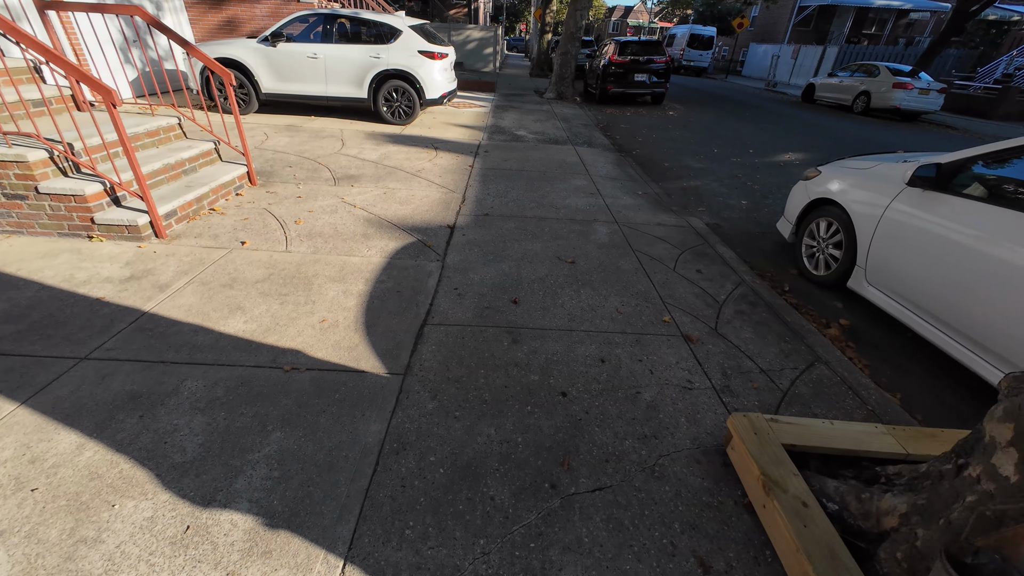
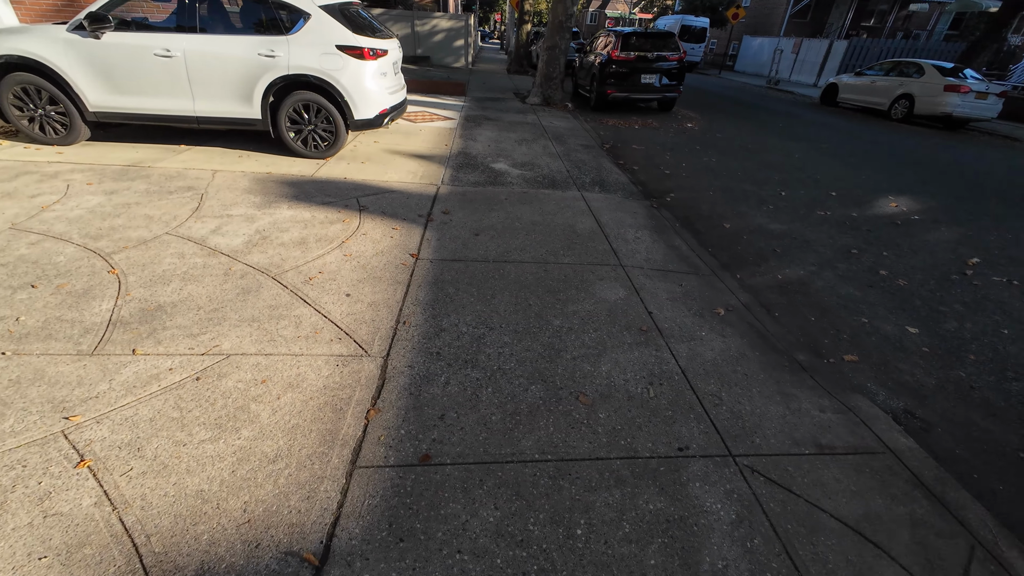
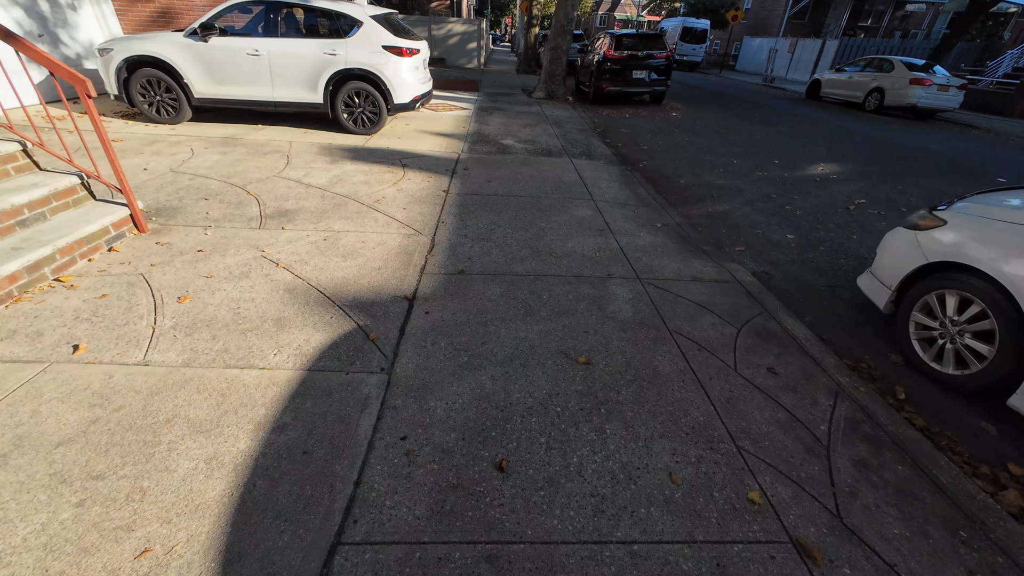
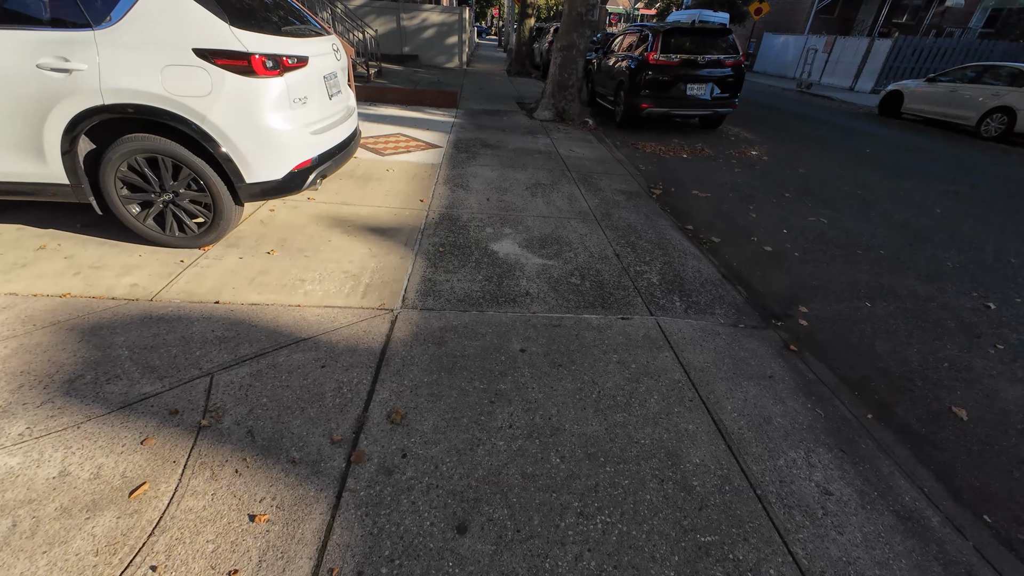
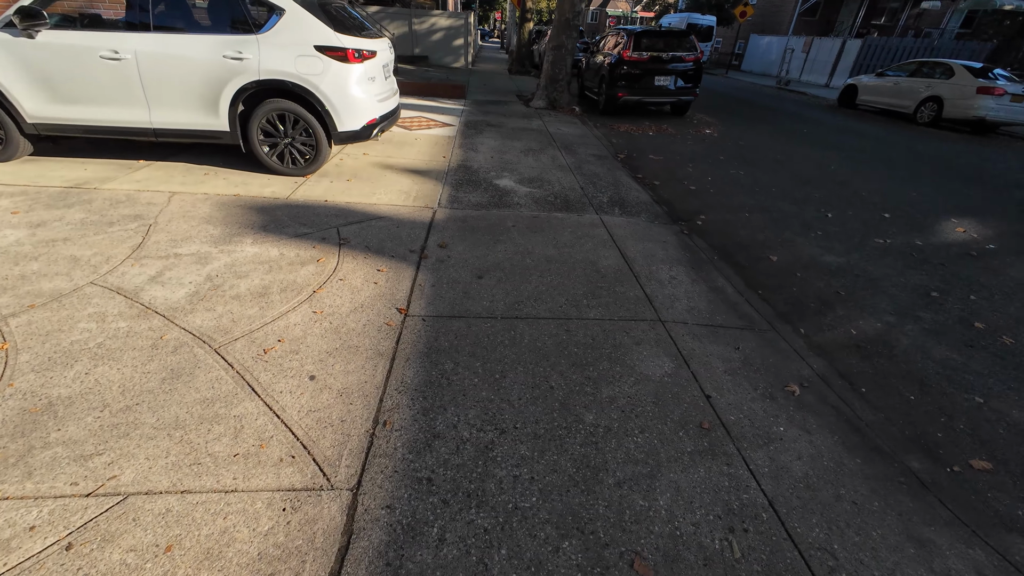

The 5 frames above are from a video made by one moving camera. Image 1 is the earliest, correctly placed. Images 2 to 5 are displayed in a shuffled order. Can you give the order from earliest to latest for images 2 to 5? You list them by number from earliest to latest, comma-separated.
3, 2, 5, 4
